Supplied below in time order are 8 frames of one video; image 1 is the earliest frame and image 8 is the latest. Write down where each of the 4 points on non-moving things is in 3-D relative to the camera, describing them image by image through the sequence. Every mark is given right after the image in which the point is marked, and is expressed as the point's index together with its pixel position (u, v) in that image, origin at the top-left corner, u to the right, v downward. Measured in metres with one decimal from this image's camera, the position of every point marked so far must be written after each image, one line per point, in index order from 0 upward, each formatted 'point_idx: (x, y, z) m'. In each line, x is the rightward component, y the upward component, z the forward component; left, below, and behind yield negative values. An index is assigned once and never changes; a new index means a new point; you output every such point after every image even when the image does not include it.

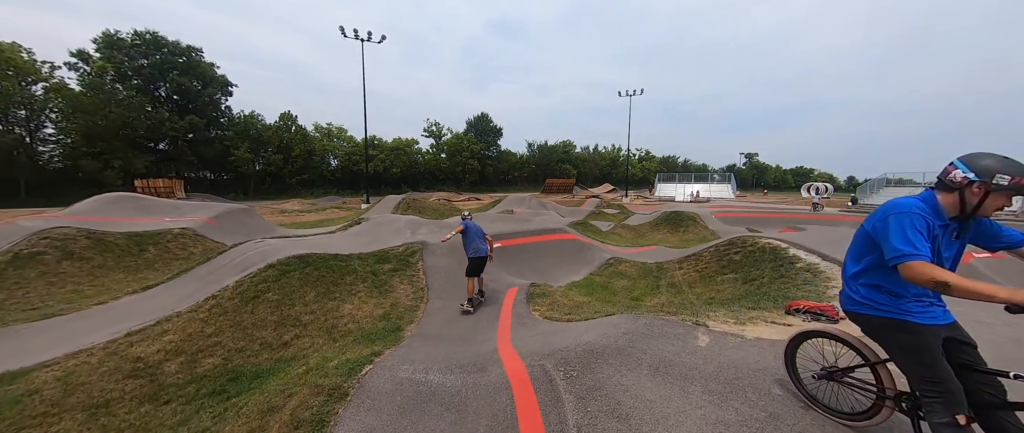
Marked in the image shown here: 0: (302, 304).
0: (-3.0, -1.3, +4.9) m
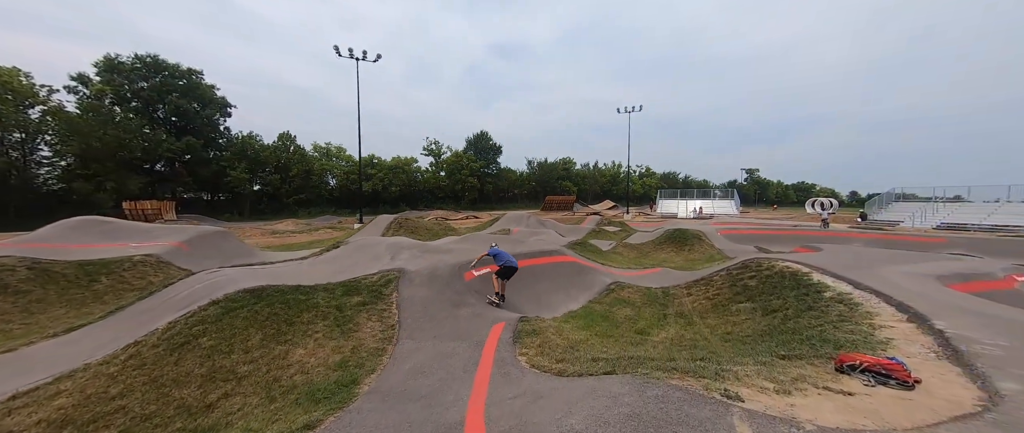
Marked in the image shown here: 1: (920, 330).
0: (-3.2, -1.6, +4.1) m
1: (+4.7, -1.3, +3.9) m
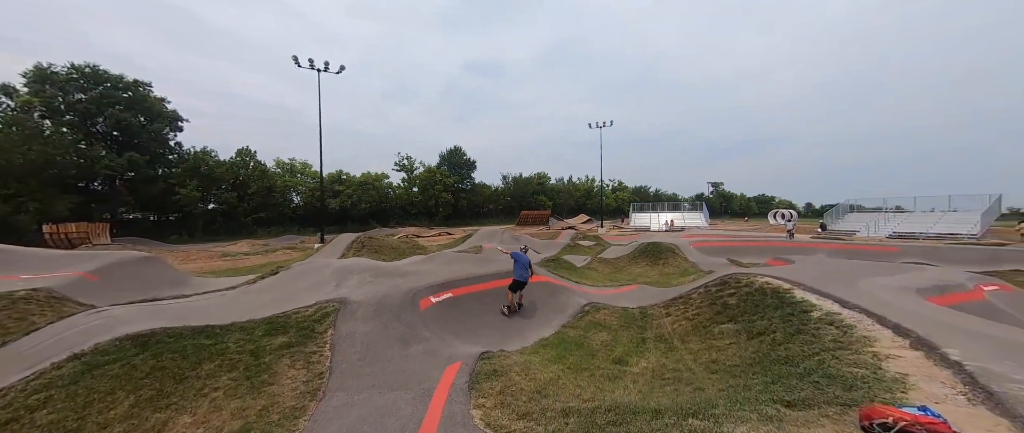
0: (-3.7, -1.9, +3.0) m
1: (+4.2, -1.4, +3.4) m
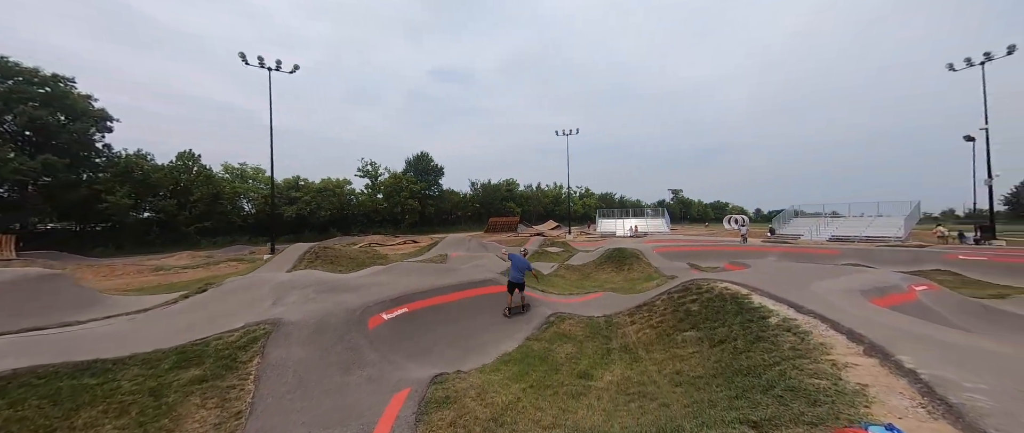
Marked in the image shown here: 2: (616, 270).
0: (-4.1, -2.0, +2.3) m
1: (+3.7, -1.5, +3.4) m
2: (+5.8, -3.0, +18.8) m
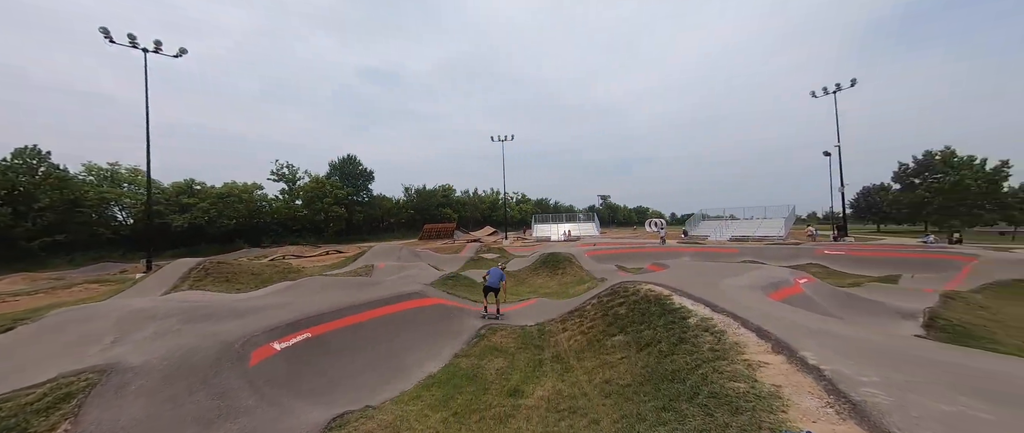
0: (-4.6, -2.1, +1.0) m
1: (+2.9, -1.5, +3.5) m
2: (+2.1, -3.3, +19.0) m
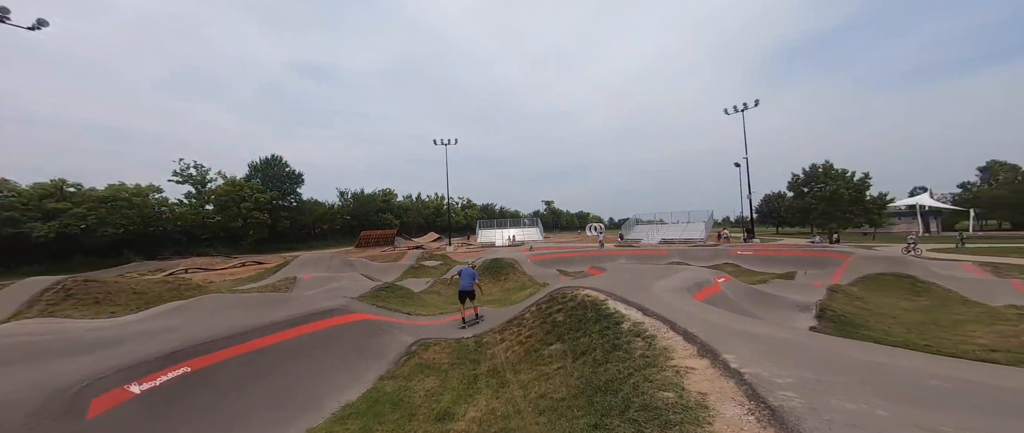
0: (-4.9, -2.1, -0.1) m
1: (+2.2, -1.6, +3.6) m
2: (-1.1, -3.6, +18.7) m
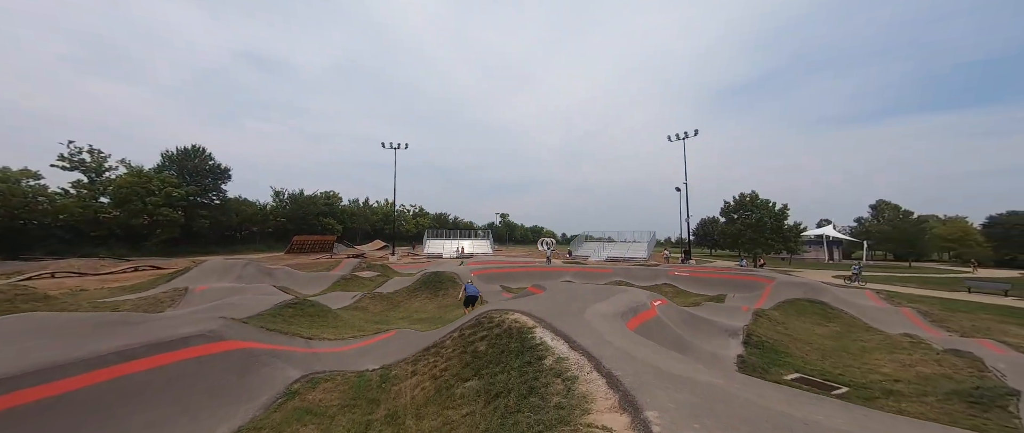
0: (-5.4, -1.9, -1.7) m
1: (+1.1, -1.9, +2.9) m
2: (-4.2, -4.1, +17.4) m
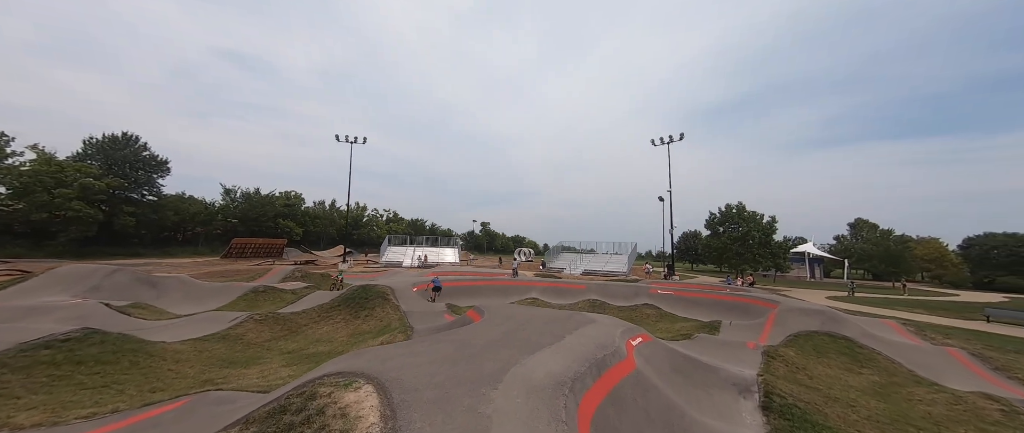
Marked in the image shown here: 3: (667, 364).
0: (-6.7, -1.2, -5.6) m
1: (-0.5, -1.5, -0.8) m
2: (-6.5, -4.0, +13.4) m
3: (+3.6, -3.4, +7.8) m
